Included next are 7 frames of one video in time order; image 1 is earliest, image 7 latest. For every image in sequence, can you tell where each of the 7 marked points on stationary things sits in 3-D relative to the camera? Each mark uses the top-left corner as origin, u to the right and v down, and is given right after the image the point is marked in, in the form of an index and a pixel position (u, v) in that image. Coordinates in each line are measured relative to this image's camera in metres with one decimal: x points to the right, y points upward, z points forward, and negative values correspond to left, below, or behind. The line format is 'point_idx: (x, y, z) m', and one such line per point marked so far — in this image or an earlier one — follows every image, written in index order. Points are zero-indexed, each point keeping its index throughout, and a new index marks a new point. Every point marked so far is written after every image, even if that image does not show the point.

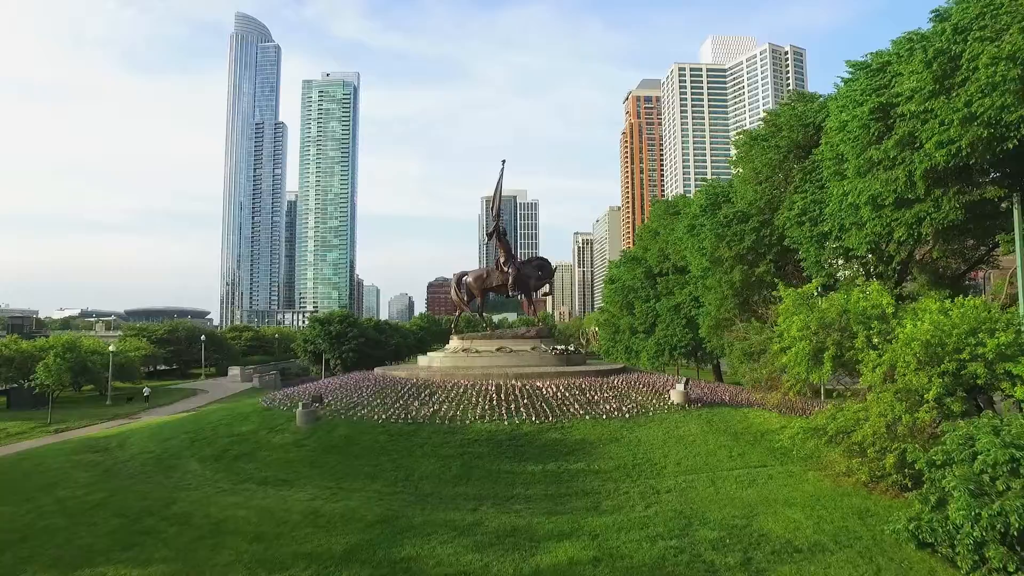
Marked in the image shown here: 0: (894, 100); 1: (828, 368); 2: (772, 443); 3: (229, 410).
0: (+10.1, +5.0, +15.0) m
1: (+6.0, -1.6, +10.9) m
2: (+5.2, -3.1, +11.4) m
3: (-7.2, -3.1, +14.6) m
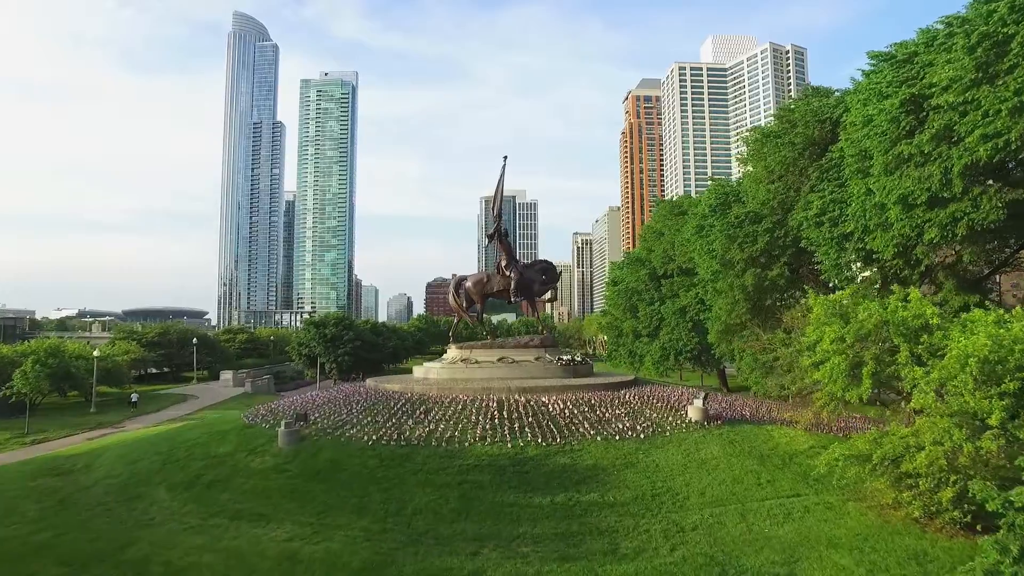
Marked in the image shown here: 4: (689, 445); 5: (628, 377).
0: (+10.1, +4.8, +13.9) m
1: (+6.1, -1.7, +9.8) m
2: (+5.3, -3.2, +10.3) m
3: (-7.1, -3.3, +13.5) m
4: (+3.4, -3.0, +10.9) m
5: (+3.0, -2.3, +14.7) m
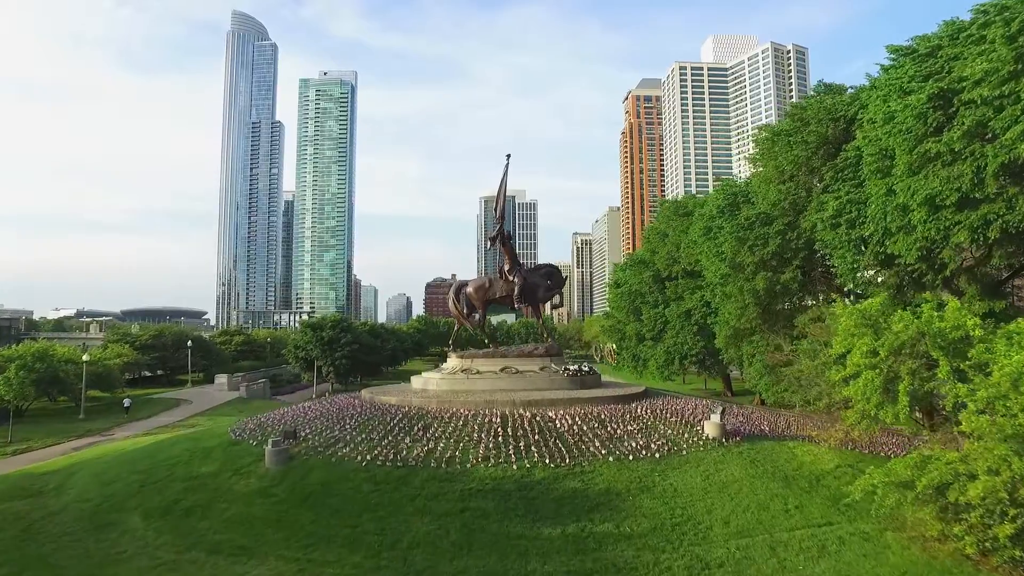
0: (+10.2, +4.7, +13.1) m
1: (+6.2, -1.8, +9.0) m
2: (+5.4, -3.4, +9.5) m
3: (-7.0, -3.4, +12.7) m
4: (+3.5, -3.1, +10.1) m
5: (+3.1, -2.5, +13.9) m
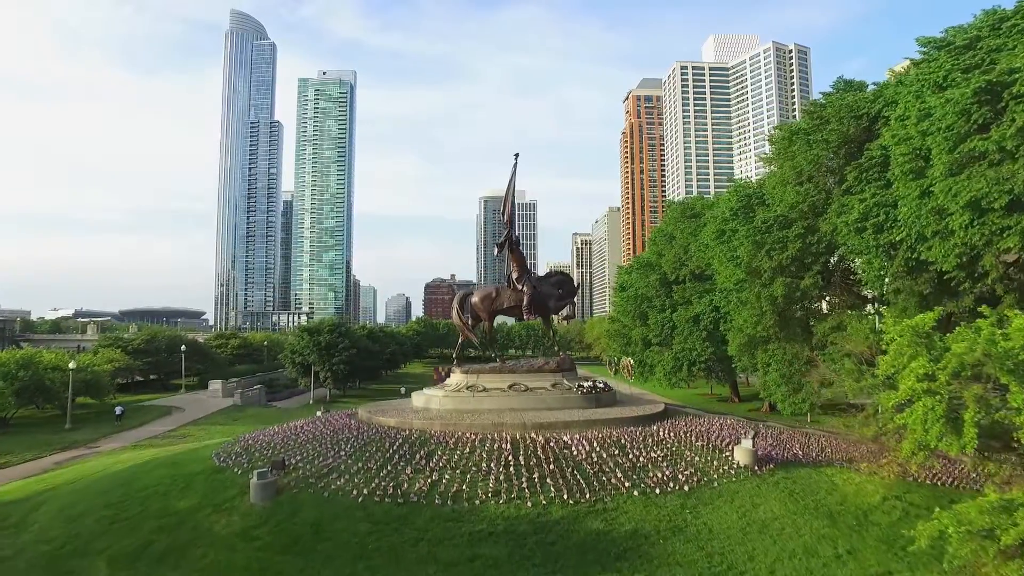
0: (+10.4, +4.4, +12.1) m
1: (+6.4, -2.1, +8.0) m
2: (+5.6, -3.6, +8.5) m
3: (-6.8, -3.6, +11.6) m
4: (+3.7, -3.4, +9.1) m
5: (+3.3, -2.7, +12.9) m
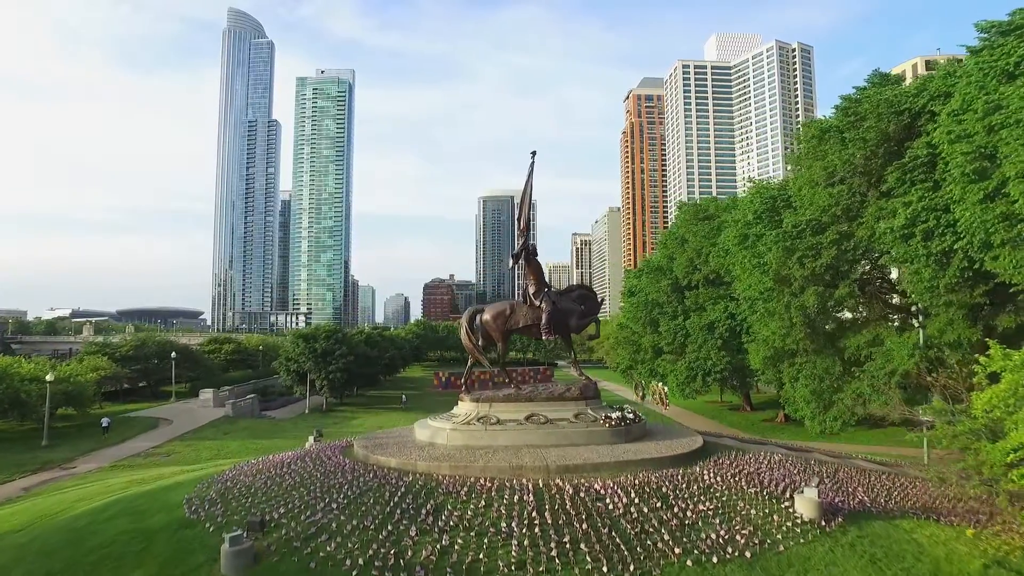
0: (+10.8, +4.1, +10.5) m
1: (+6.7, -2.4, +6.4) m
2: (+5.9, -4.0, +6.9) m
3: (-6.5, -3.9, +10.0) m
4: (+4.0, -3.7, +7.5) m
5: (+3.6, -3.0, +11.3) m
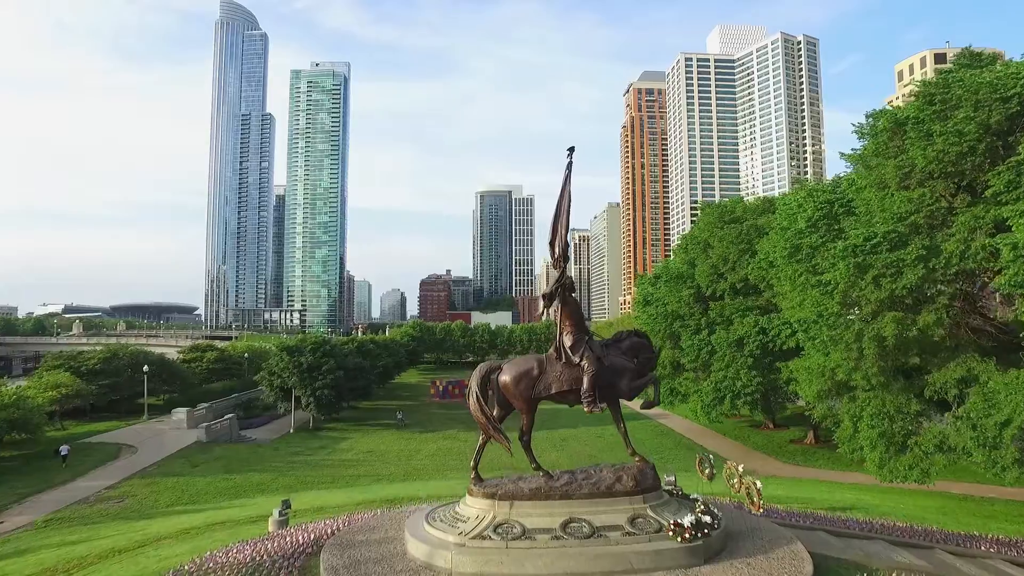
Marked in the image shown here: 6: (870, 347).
0: (+11.2, +3.3, +7.2) m
1: (+7.2, -3.2, +3.1) m
2: (+6.4, -4.8, +3.6) m
3: (-6.1, -4.7, +6.7) m
4: (+4.5, -4.5, +4.2) m
5: (+4.0, -3.8, +8.0) m
6: (+10.0, -1.6, +15.9) m
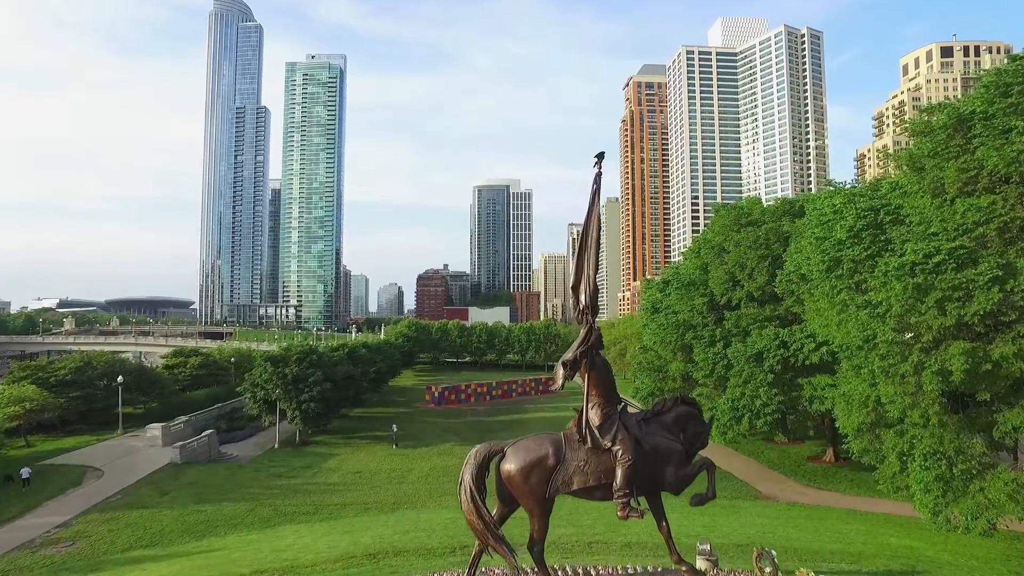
0: (+11.3, +2.7, +4.9) m
1: (+7.3, -3.9, +0.9) m
2: (+6.4, -5.4, +1.4) m
3: (-6.0, -5.3, +4.4) m
4: (+4.6, -5.2, +2.0) m
5: (+4.1, -4.4, +5.7) m
6: (+10.0, -2.1, +13.7) m
